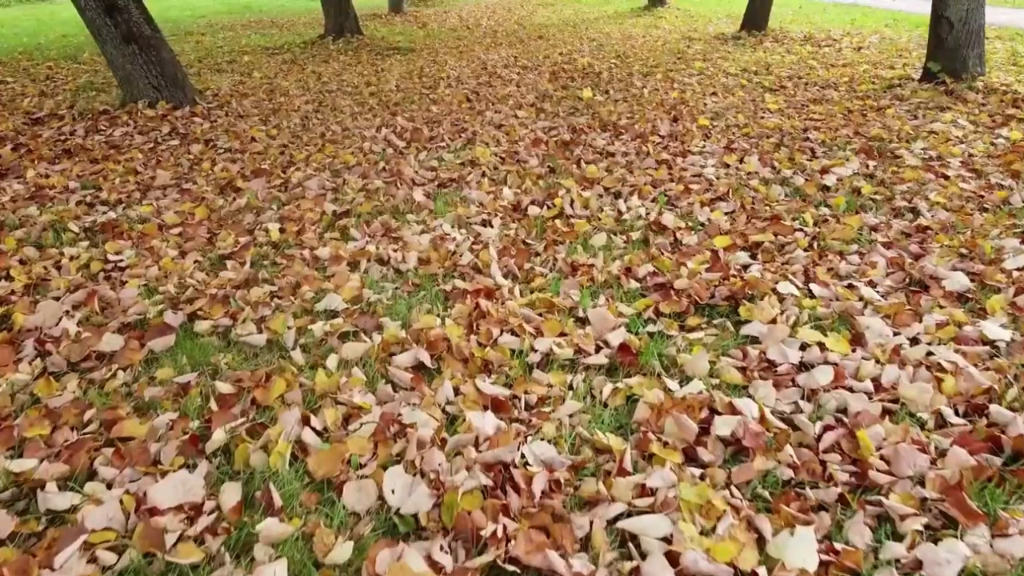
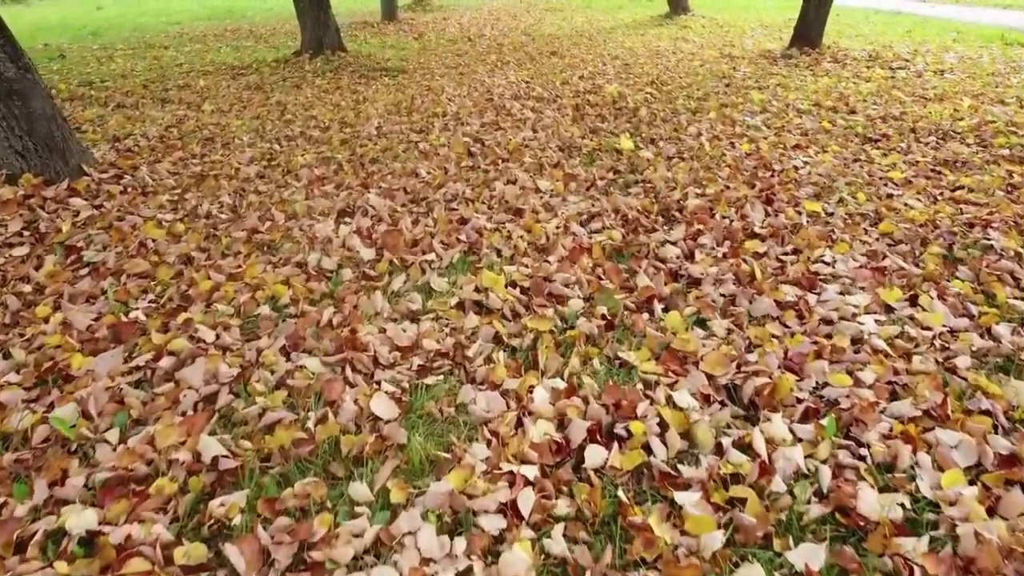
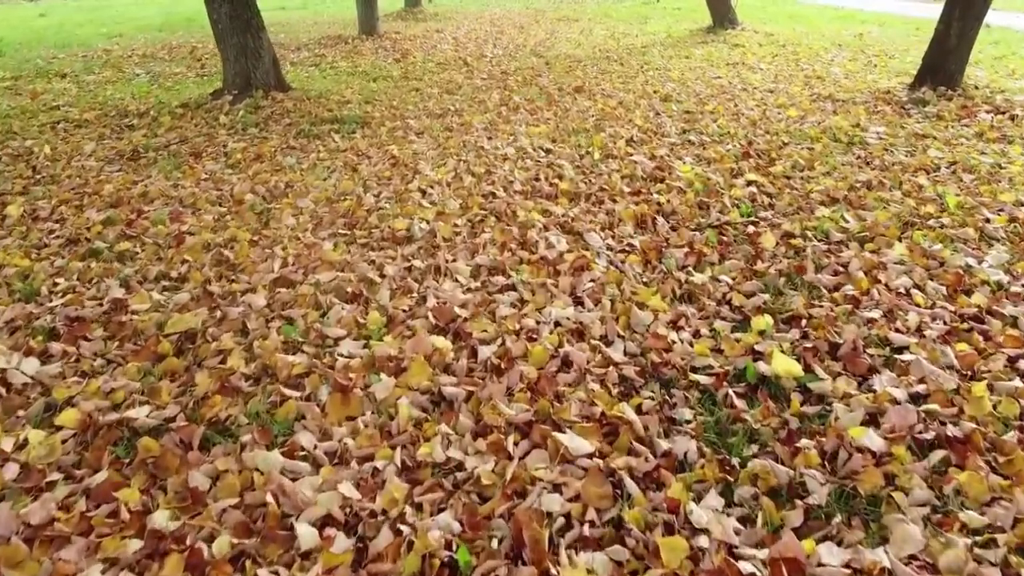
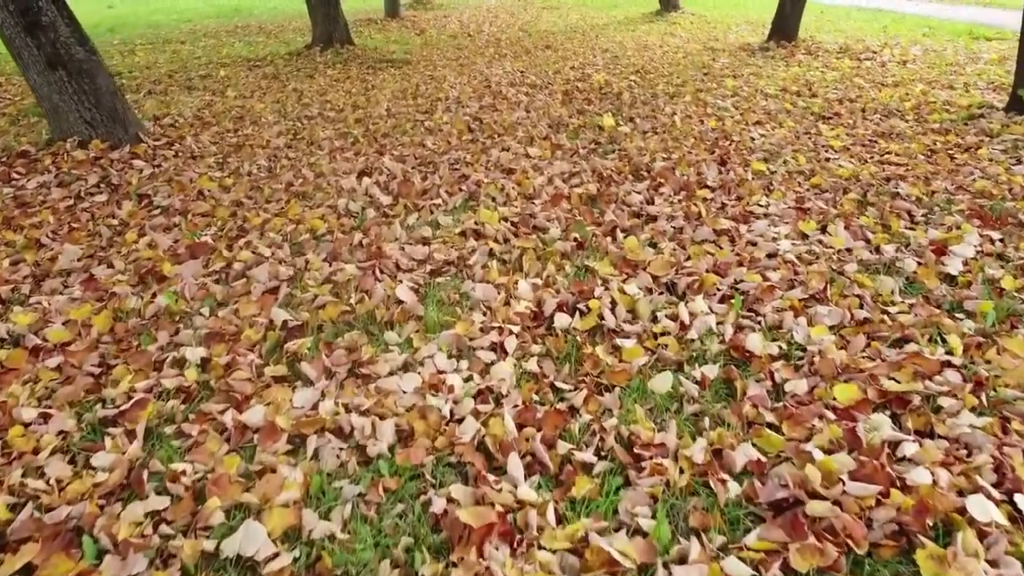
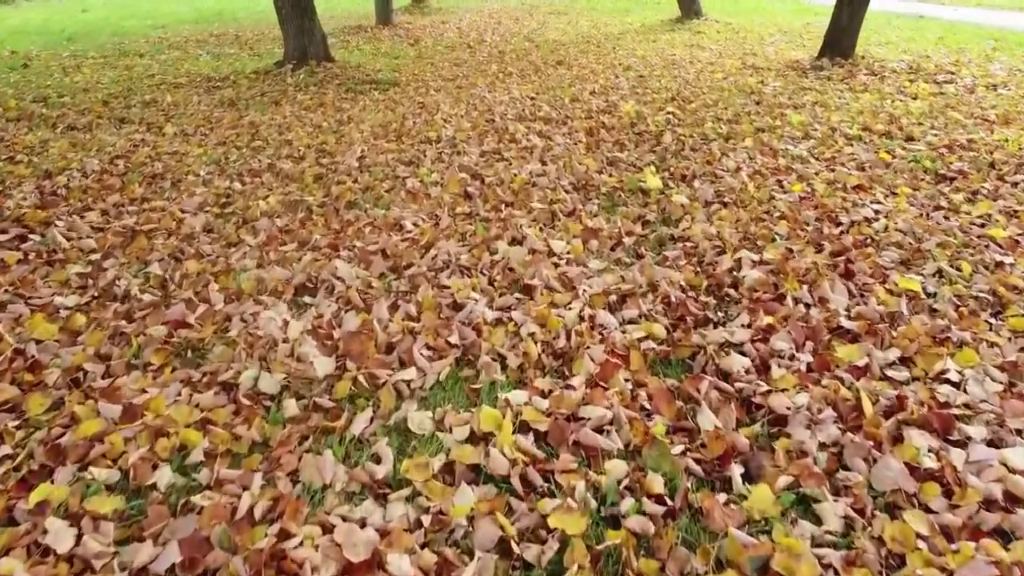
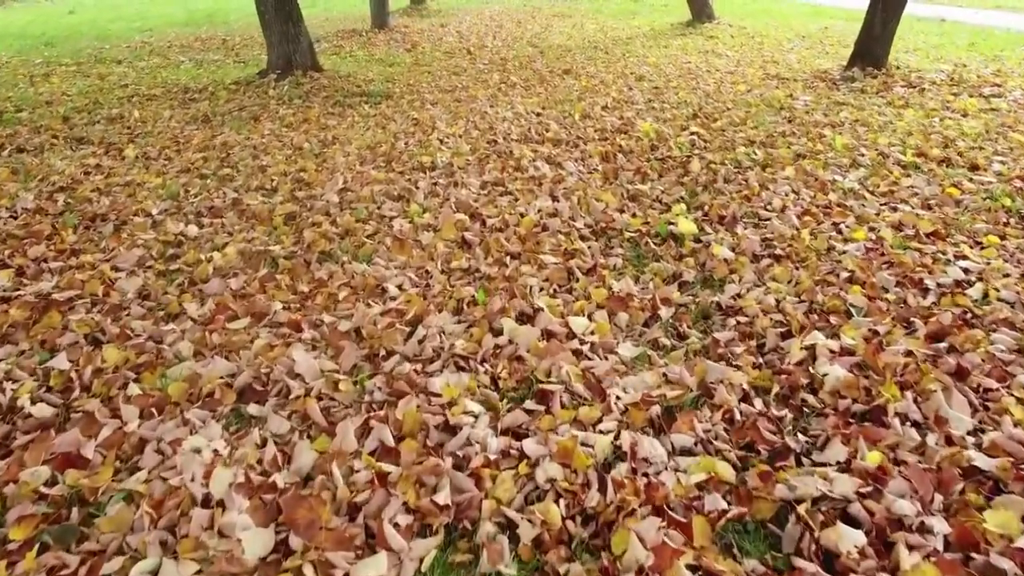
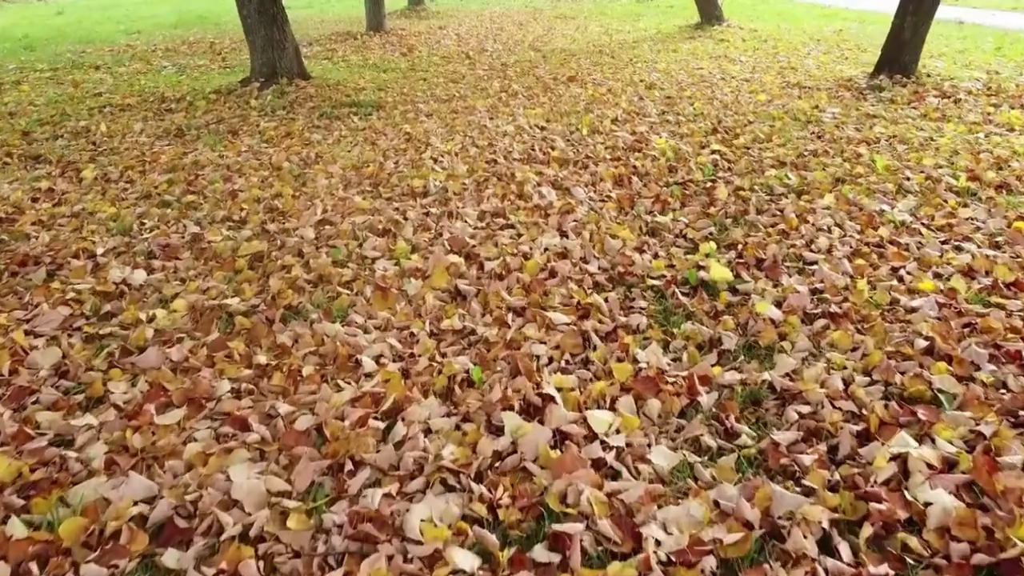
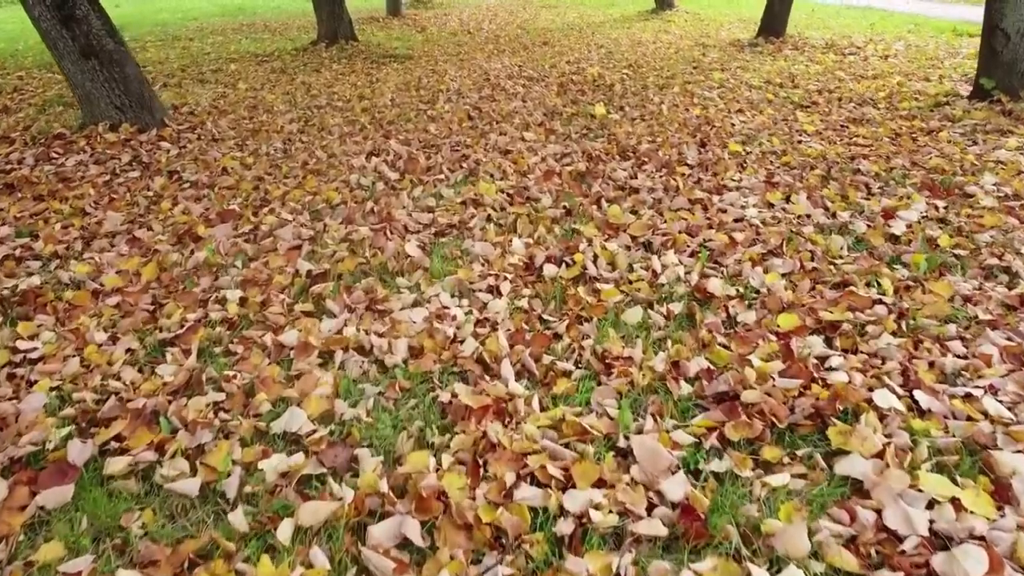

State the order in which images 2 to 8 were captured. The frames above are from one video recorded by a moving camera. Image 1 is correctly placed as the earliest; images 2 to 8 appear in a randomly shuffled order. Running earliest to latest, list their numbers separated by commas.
8, 4, 2, 5, 6, 7, 3
